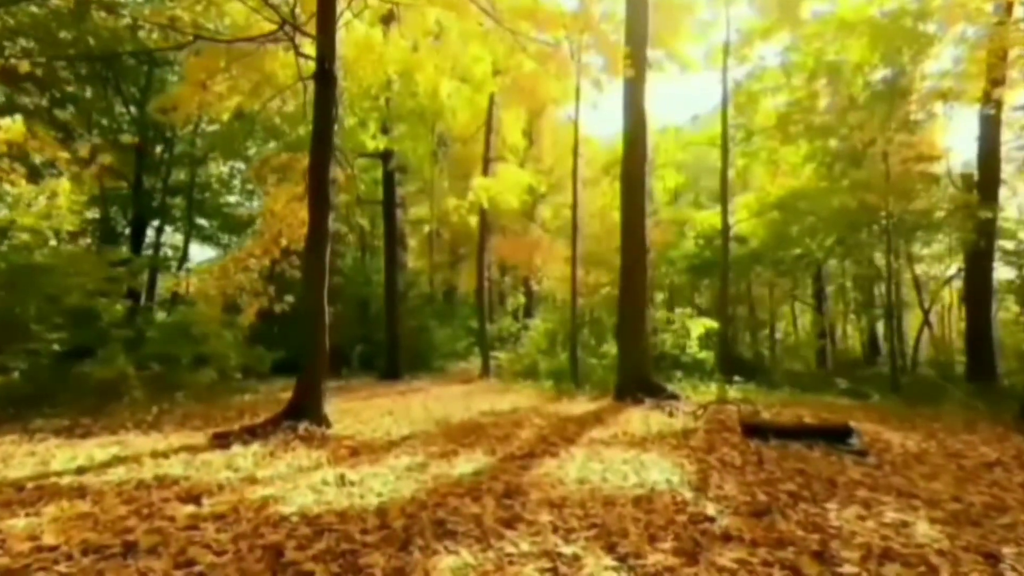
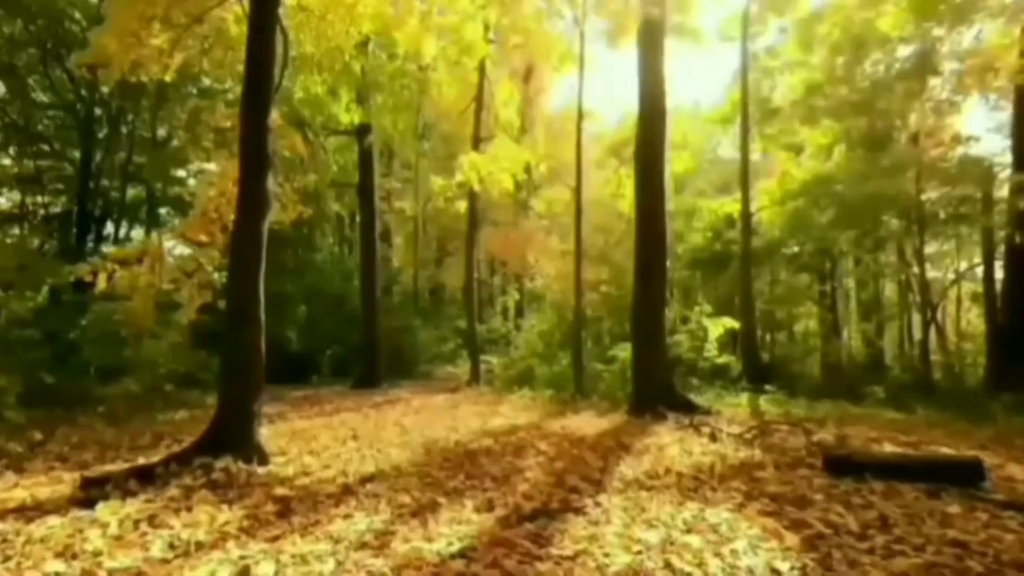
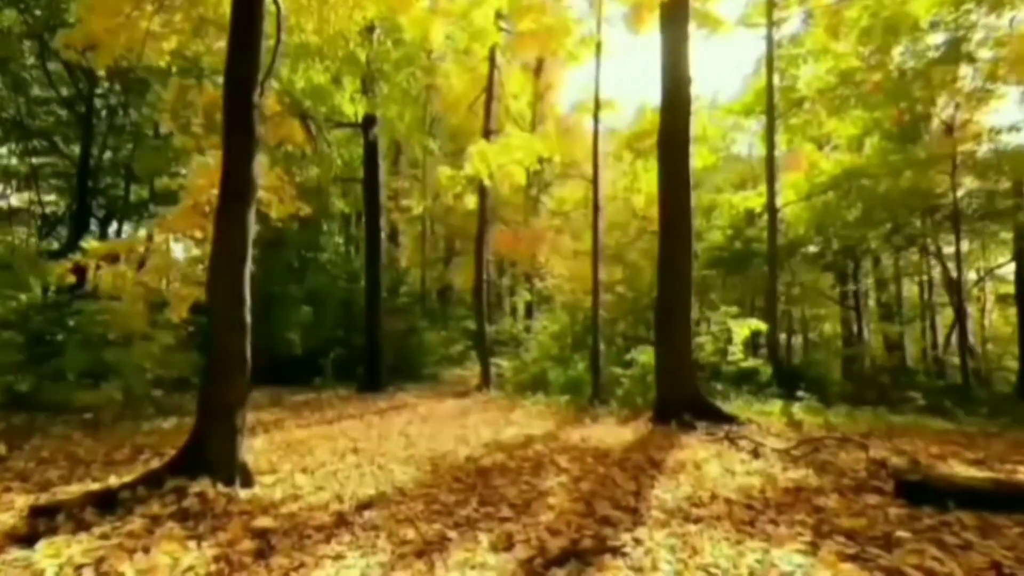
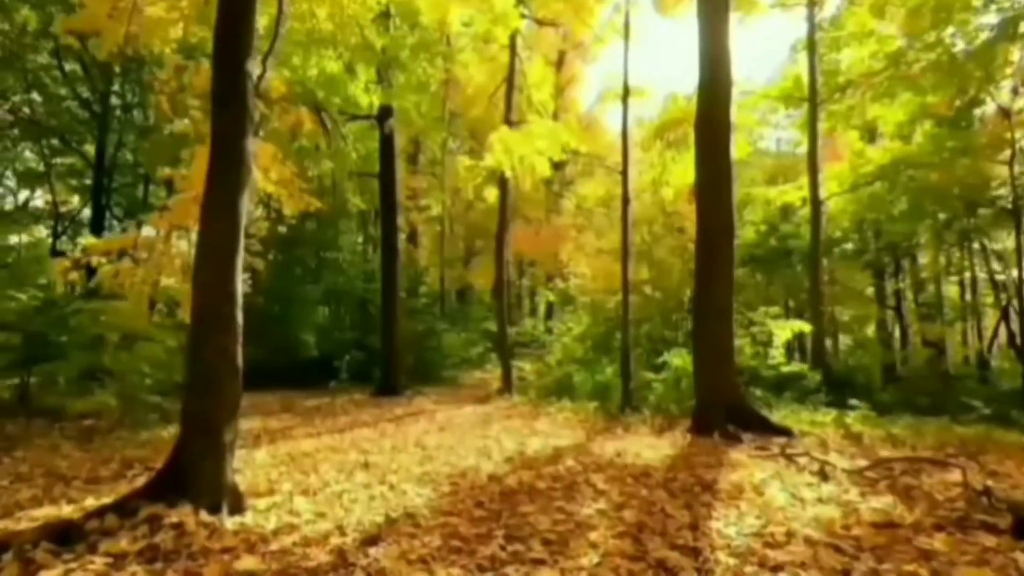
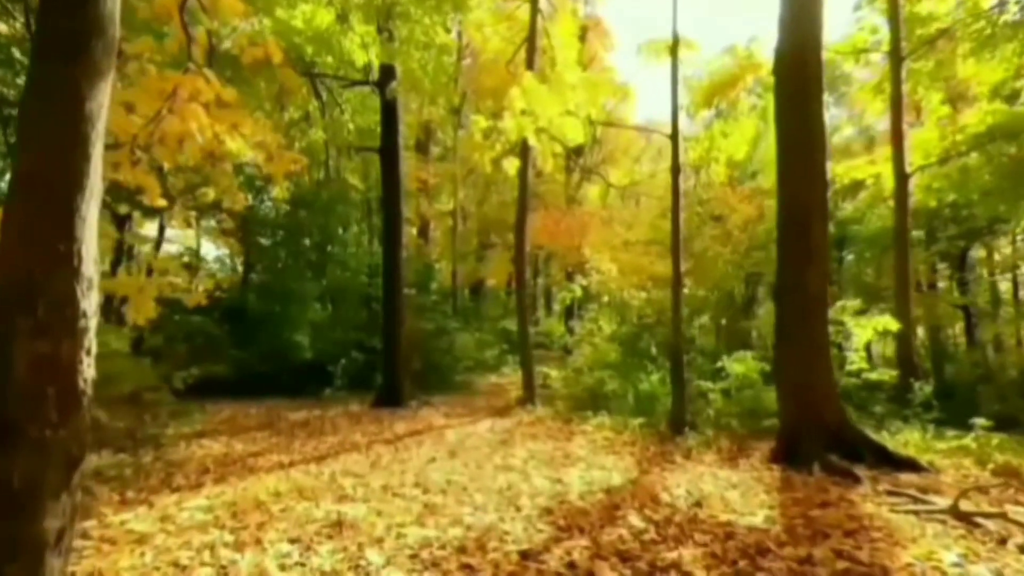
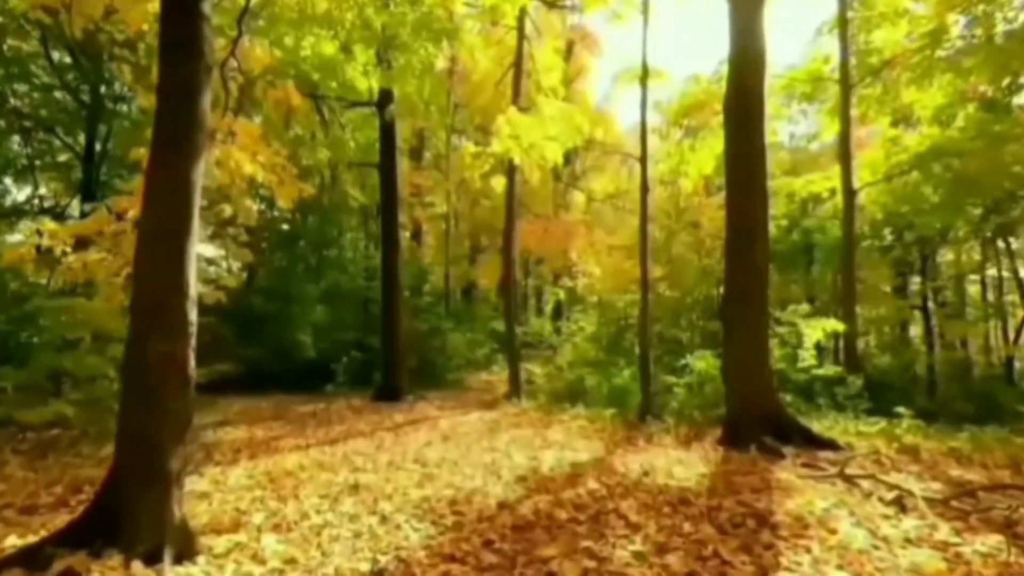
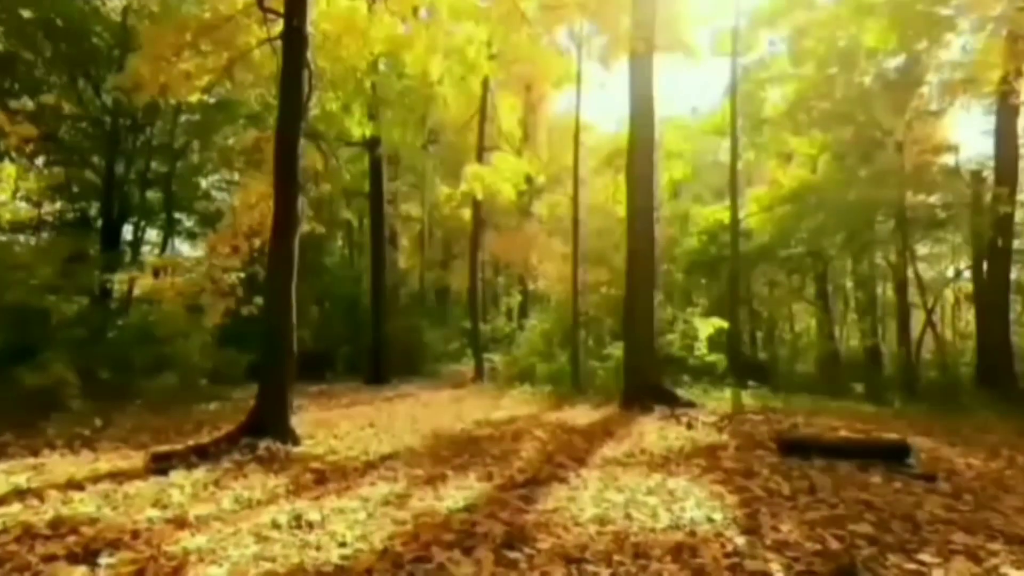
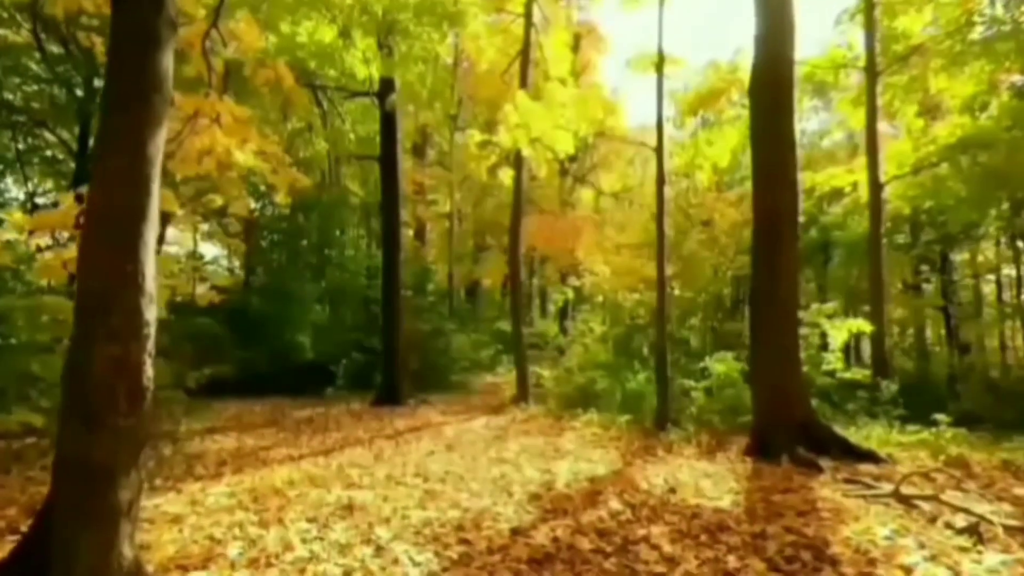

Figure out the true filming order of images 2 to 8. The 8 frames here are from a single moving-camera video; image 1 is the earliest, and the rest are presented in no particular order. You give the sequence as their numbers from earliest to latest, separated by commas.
7, 2, 3, 4, 6, 8, 5
